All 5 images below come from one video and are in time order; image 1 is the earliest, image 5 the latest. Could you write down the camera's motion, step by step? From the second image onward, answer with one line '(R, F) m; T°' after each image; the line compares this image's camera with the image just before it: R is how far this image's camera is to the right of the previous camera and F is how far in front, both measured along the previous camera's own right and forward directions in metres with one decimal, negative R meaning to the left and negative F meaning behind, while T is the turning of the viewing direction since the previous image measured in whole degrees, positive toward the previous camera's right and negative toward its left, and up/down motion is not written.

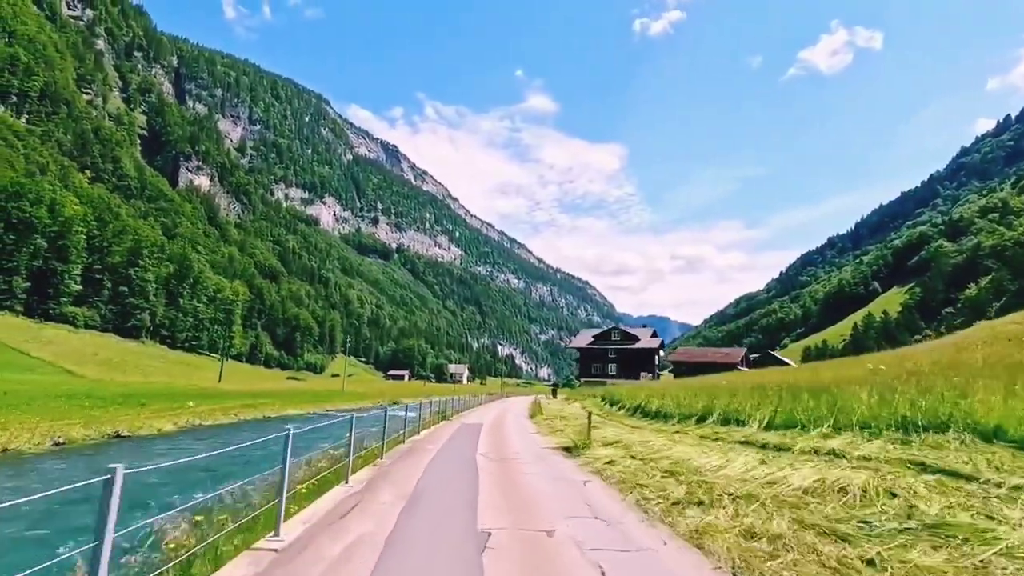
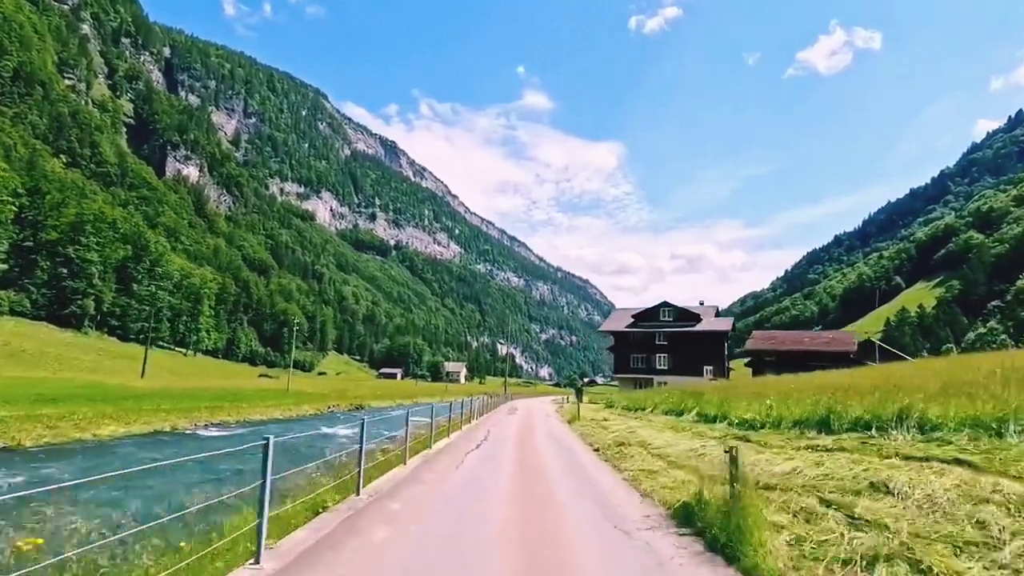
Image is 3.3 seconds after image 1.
(-0.4, +10.7) m; 0°
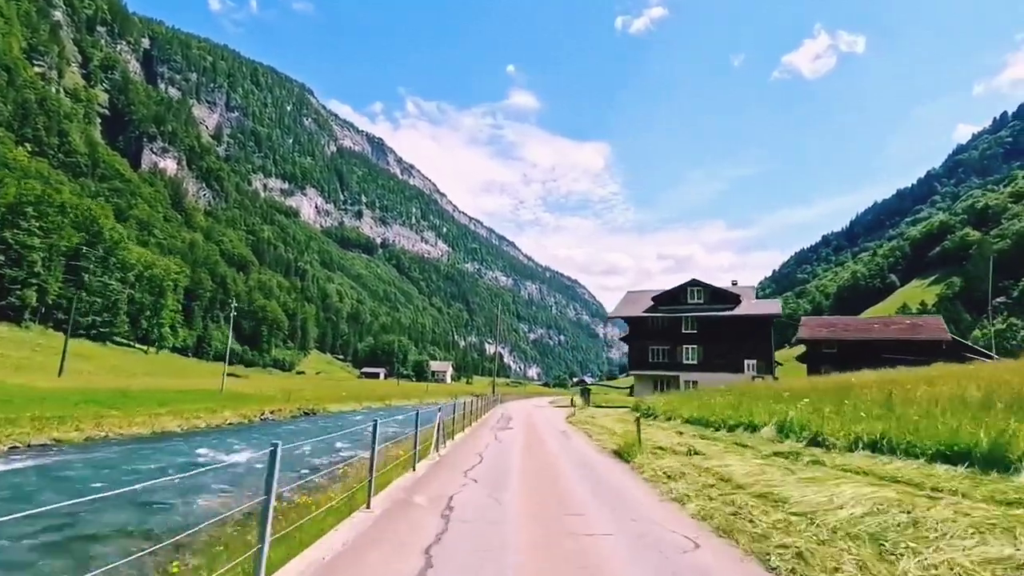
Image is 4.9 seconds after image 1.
(-0.1, +5.6) m; +1°
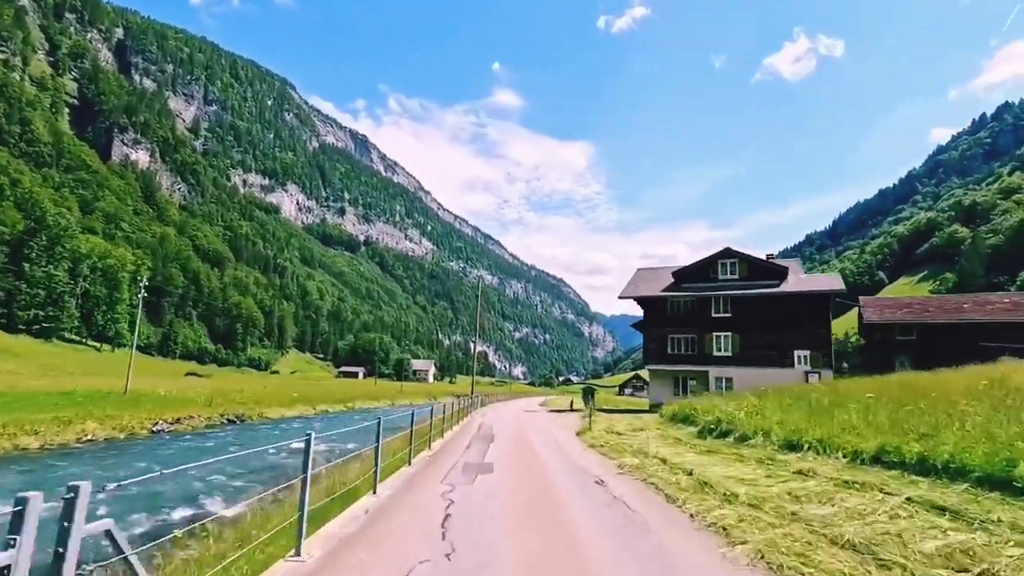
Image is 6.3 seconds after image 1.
(0.0, +4.8) m; +1°
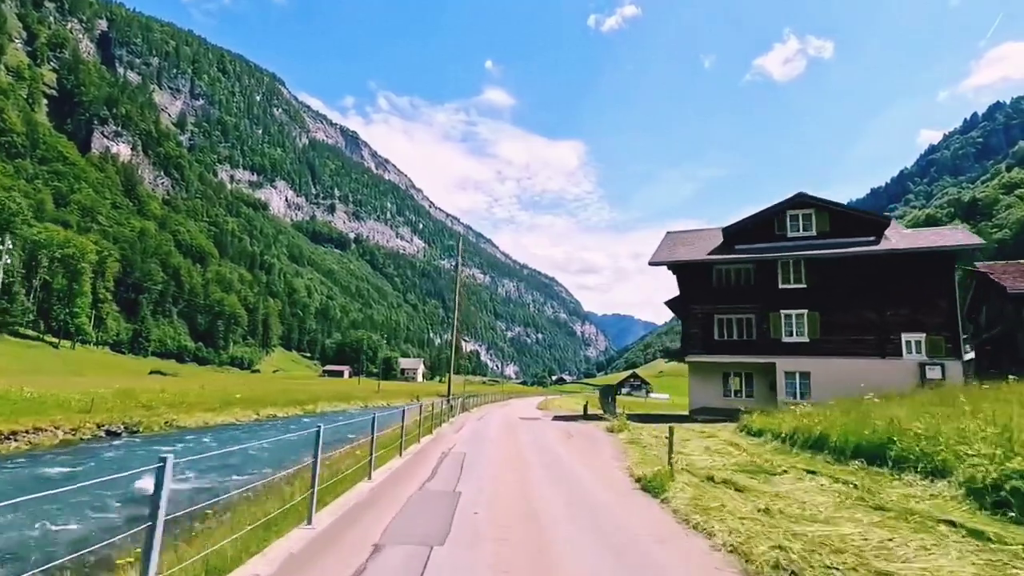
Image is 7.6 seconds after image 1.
(0.0, +4.7) m; +1°
